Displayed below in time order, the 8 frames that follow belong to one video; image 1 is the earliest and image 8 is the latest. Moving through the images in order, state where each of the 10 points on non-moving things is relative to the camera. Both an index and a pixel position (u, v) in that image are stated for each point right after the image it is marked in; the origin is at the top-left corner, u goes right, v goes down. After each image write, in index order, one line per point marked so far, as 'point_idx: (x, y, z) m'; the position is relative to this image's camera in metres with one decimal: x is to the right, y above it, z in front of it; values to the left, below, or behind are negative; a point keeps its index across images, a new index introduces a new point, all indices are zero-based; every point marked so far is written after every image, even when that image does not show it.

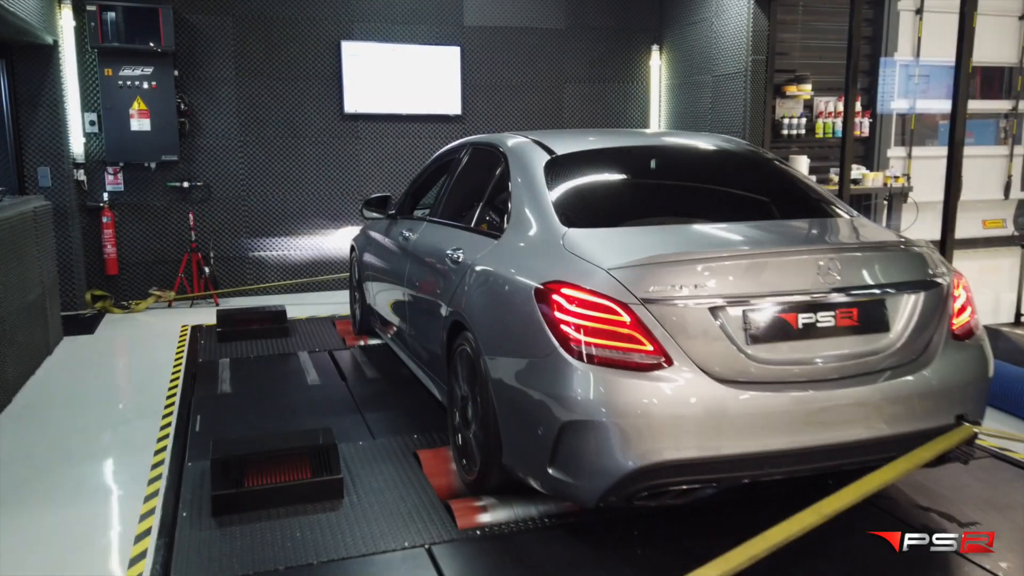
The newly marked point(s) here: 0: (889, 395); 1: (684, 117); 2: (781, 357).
0: (+1.0, -0.3, +2.3) m
1: (+1.5, +1.5, +6.9) m
2: (+0.7, -0.2, +2.2) m
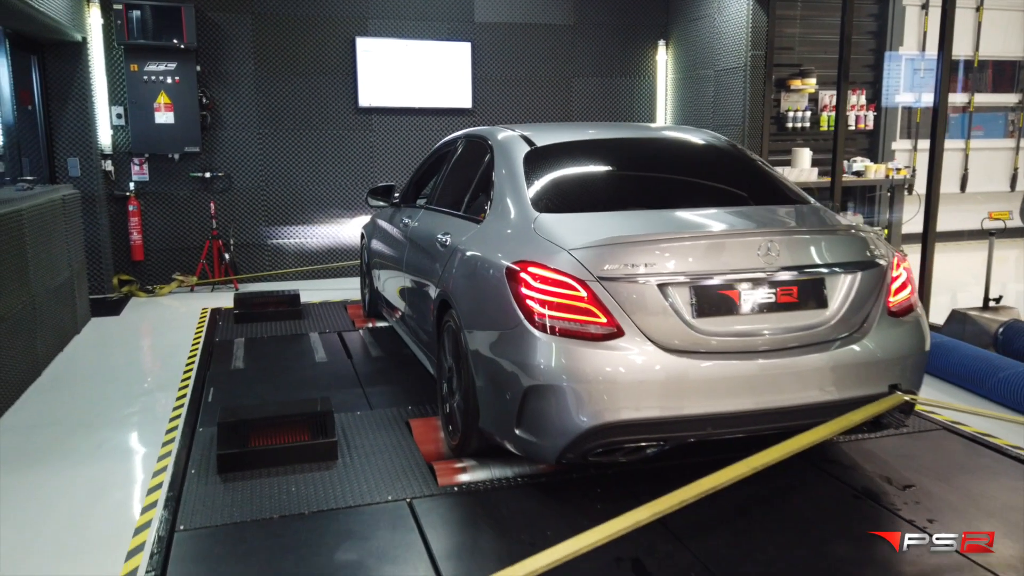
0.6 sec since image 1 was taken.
0: (+1.0, -0.2, +2.5) m
1: (+1.6, +1.6, +7.1) m
2: (+0.6, -0.1, +2.4) m
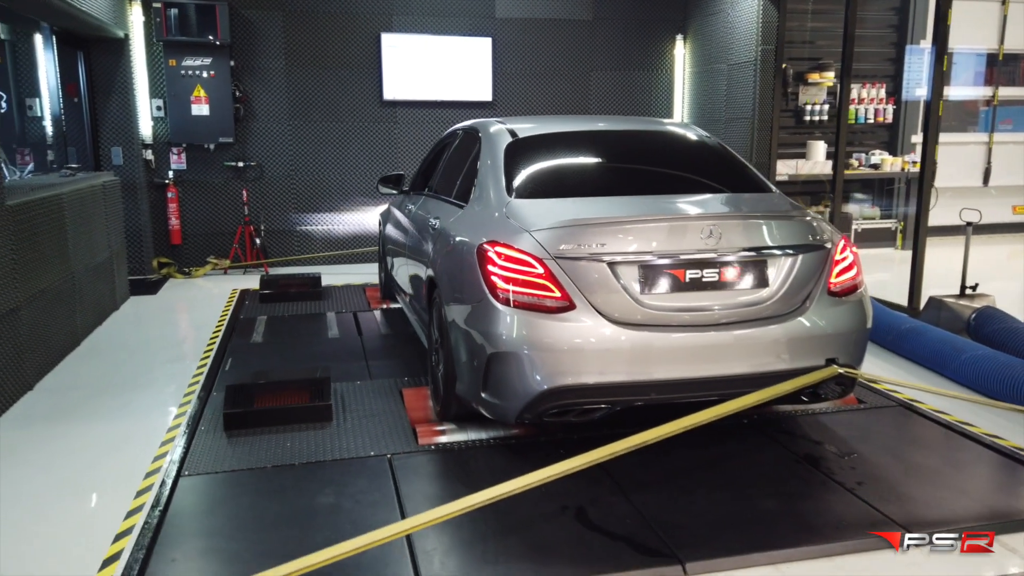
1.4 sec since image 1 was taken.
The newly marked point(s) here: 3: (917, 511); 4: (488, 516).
0: (+0.8, -0.2, +2.7) m
1: (+1.8, +1.7, +7.3) m
2: (+0.5, -0.1, +2.7) m
3: (+1.3, -0.7, +2.5) m
4: (-0.1, -0.7, +2.4) m
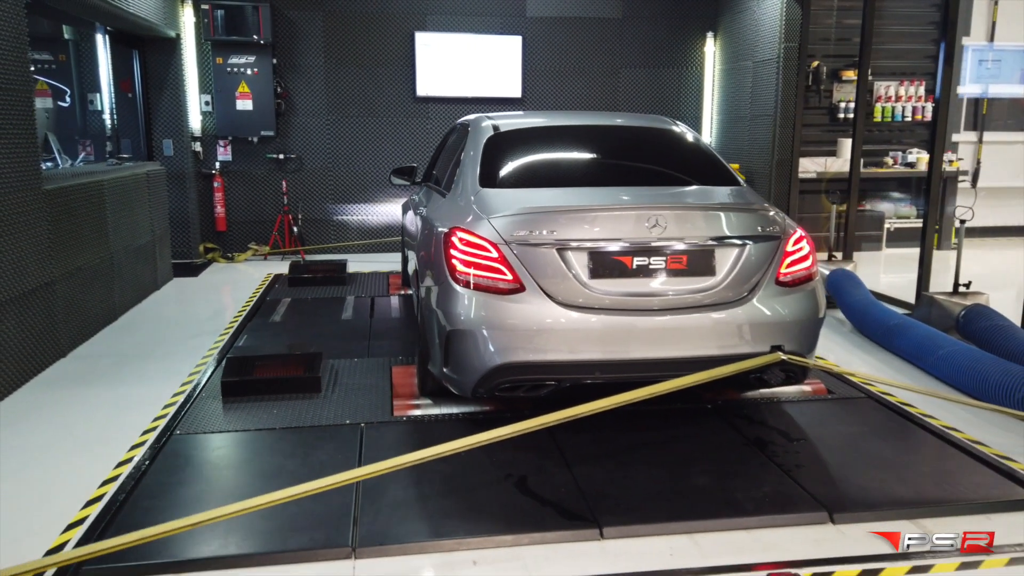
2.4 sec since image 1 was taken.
0: (+0.7, -0.1, +2.8) m
1: (+2.0, +1.7, +7.3) m
2: (+0.4, 0.0, +2.8) m
3: (+1.1, -0.7, +2.6) m
4: (-0.3, -0.6, +2.7) m
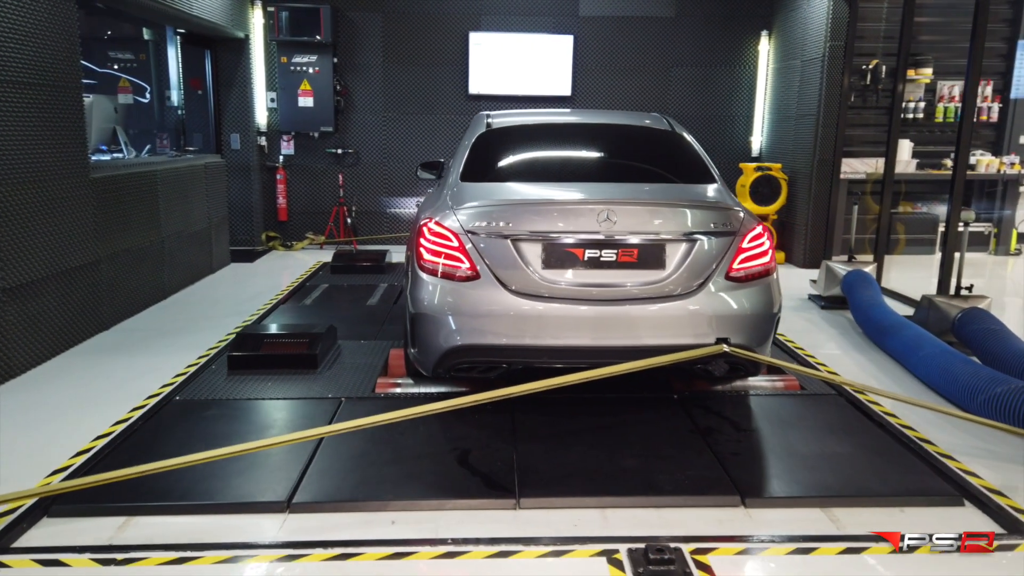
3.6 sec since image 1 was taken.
0: (+0.5, -0.1, +2.9) m
1: (+2.5, +1.7, +7.2) m
2: (+0.2, 0.0, +3.0) m
3: (+0.9, -0.6, +2.7) m
4: (-0.5, -0.6, +2.9) m
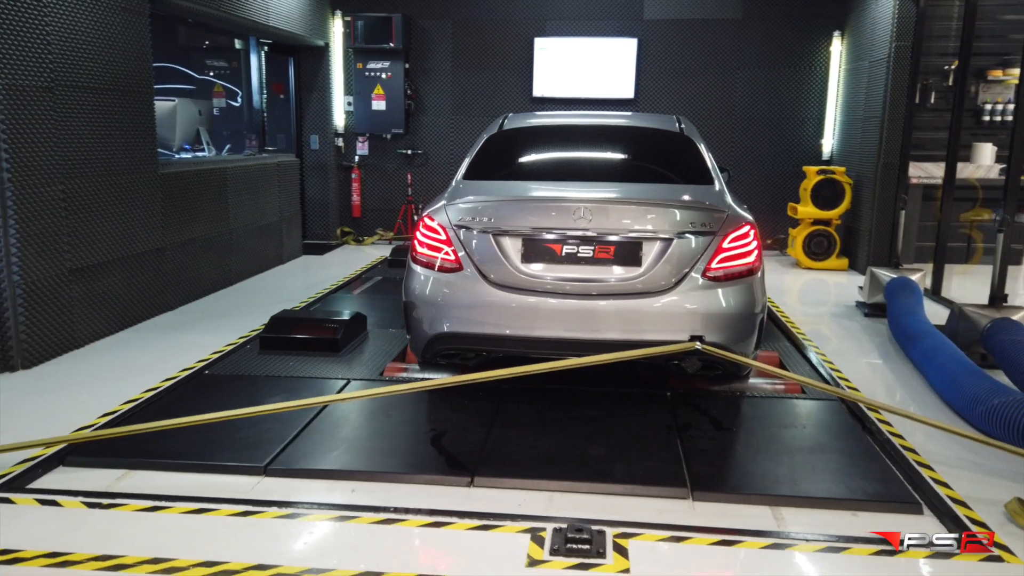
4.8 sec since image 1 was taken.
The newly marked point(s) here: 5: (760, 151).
0: (+0.4, -0.1, +3.0) m
1: (+3.0, +1.6, +7.0) m
2: (+0.1, +0.1, +3.1) m
3: (+0.7, -0.6, +2.7) m
4: (-0.6, -0.5, +3.1) m
5: (+2.4, +1.3, +7.5) m
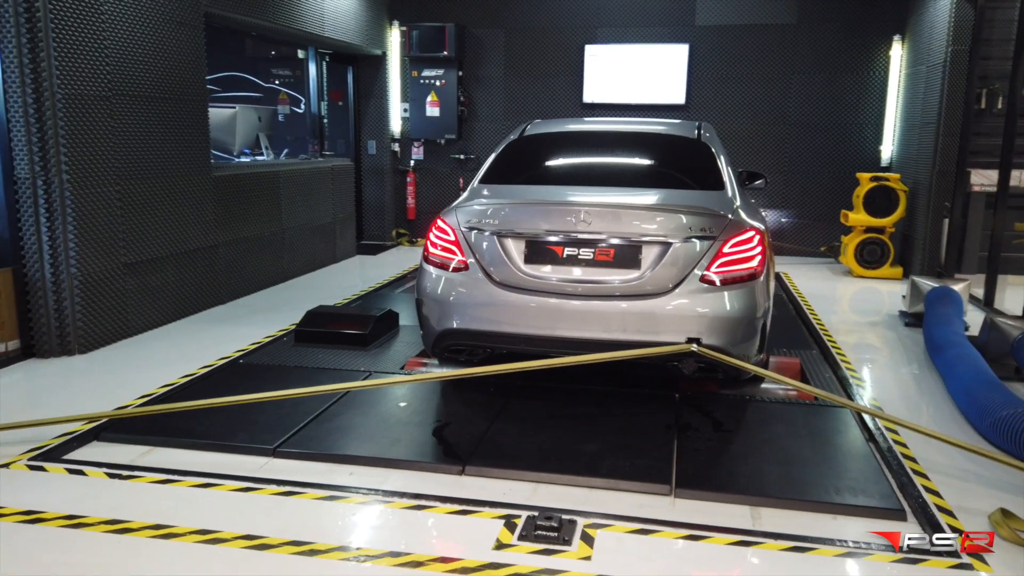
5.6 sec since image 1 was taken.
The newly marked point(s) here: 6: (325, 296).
0: (+0.5, -0.1, +3.1) m
1: (+3.4, +1.6, +6.8) m
2: (+0.2, +0.1, +3.2) m
3: (+0.7, -0.6, +2.7) m
4: (-0.5, -0.5, +3.3) m
5: (+2.8, +1.2, +7.4) m
6: (-1.3, -0.1, +5.8) m
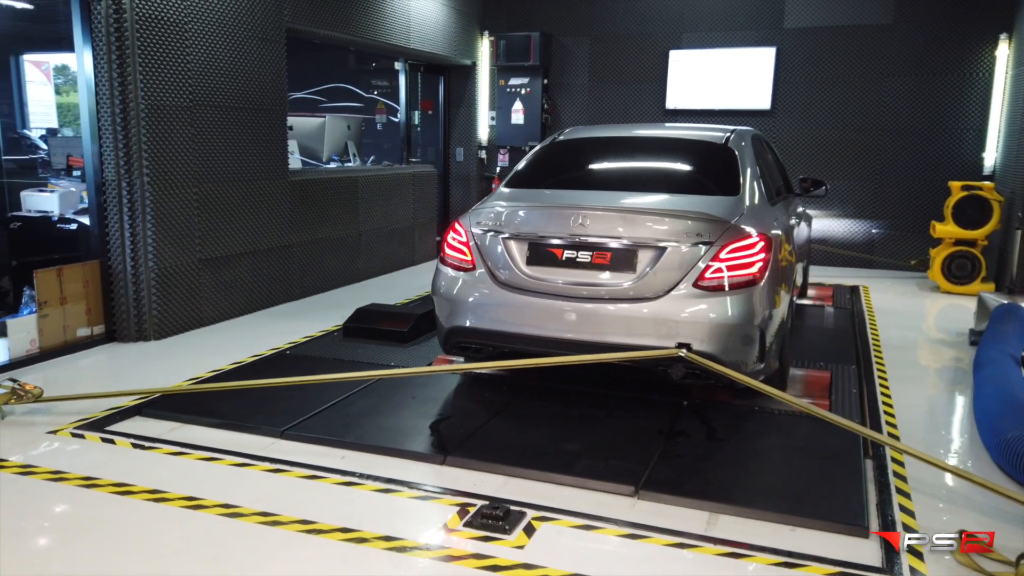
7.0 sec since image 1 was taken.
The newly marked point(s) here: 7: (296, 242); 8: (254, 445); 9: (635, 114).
0: (+0.4, -0.1, +3.1) m
1: (+4.0, +1.4, +6.3) m
2: (+0.2, 0.0, +3.3) m
3: (+0.6, -0.7, +2.7) m
4: (-0.5, -0.5, +3.4) m
5: (+3.5, +1.1, +7.0) m
6: (-0.9, -0.1, +6.1) m
7: (-1.6, +0.3, +5.7) m
8: (-1.0, -0.6, +3.1) m
9: (+1.3, +1.8, +8.1) m
